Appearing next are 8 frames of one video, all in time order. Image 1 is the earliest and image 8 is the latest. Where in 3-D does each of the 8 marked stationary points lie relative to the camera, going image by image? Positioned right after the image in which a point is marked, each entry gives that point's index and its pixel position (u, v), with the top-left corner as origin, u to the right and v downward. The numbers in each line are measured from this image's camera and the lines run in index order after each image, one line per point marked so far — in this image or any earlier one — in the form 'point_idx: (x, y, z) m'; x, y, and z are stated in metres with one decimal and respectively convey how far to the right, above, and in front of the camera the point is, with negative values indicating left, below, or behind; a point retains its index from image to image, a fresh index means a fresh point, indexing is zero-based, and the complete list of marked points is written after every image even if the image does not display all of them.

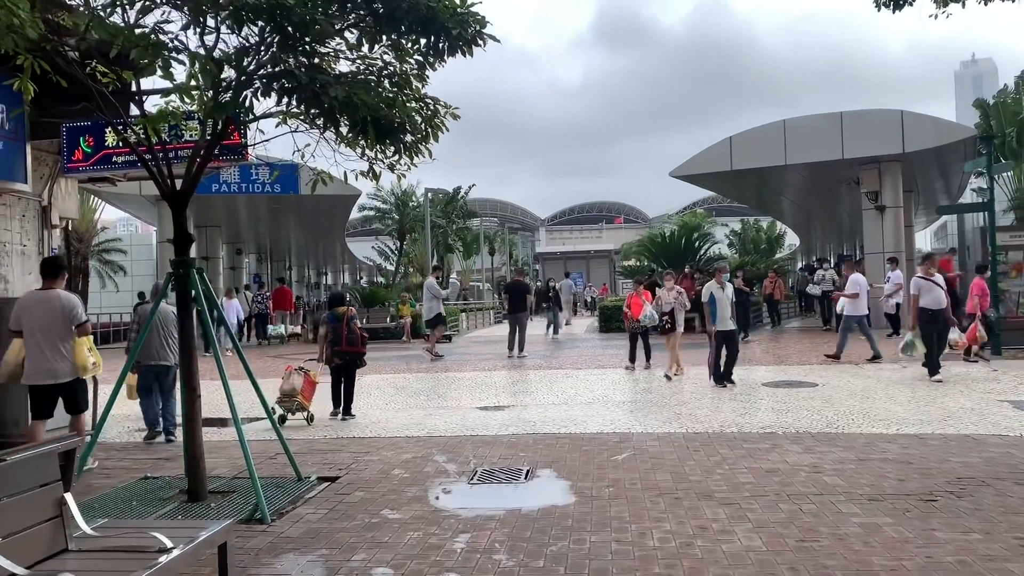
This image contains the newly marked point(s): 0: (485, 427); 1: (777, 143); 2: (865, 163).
0: (-0.3, -1.4, +8.6) m
1: (+5.7, +3.1, +18.4) m
2: (+7.6, +2.7, +18.6) m
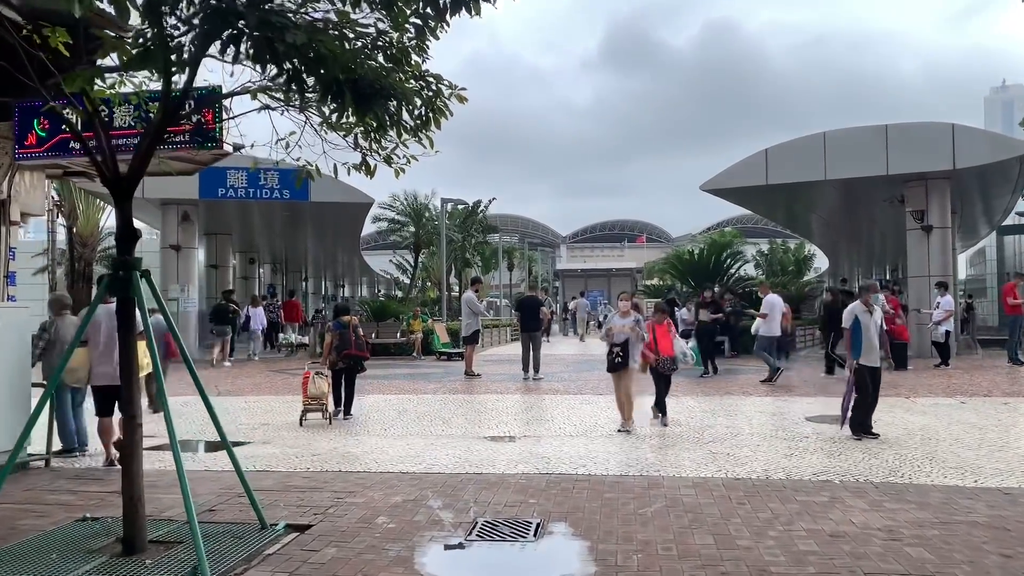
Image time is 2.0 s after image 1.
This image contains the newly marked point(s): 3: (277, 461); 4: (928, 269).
0: (-0.2, -1.5, +7.5) m
1: (+6.1, +2.7, +17.3) m
2: (+8.0, +2.2, +17.4) m
3: (-2.2, -1.6, +7.8) m
4: (+8.4, +0.4, +17.5) m
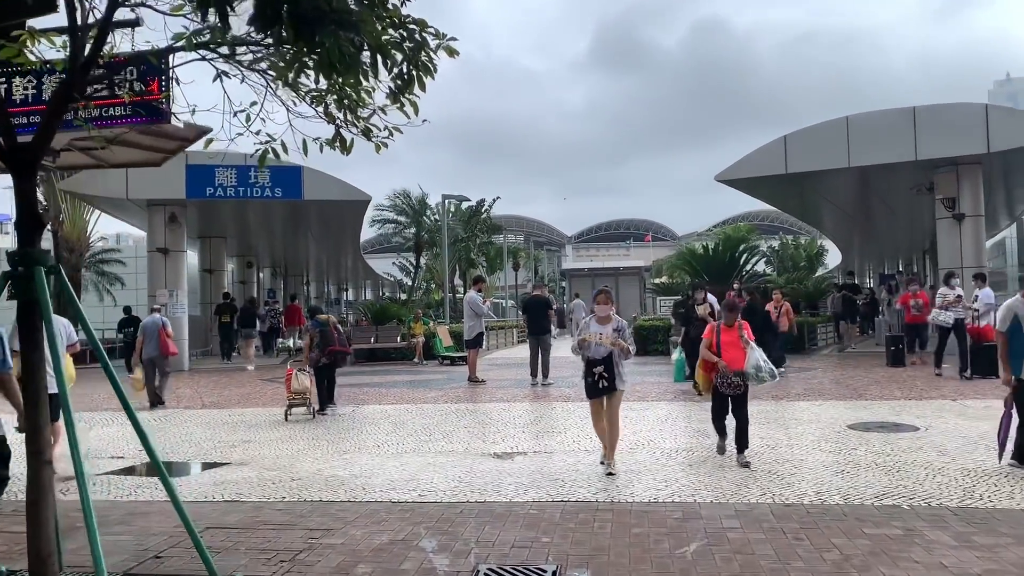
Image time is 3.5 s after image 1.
0: (-0.1, -1.5, +6.5) m
1: (+6.1, +2.8, +16.2) m
2: (+8.1, +2.3, +16.4) m
3: (-2.1, -1.6, +6.8) m
4: (+8.5, +0.5, +16.4) m
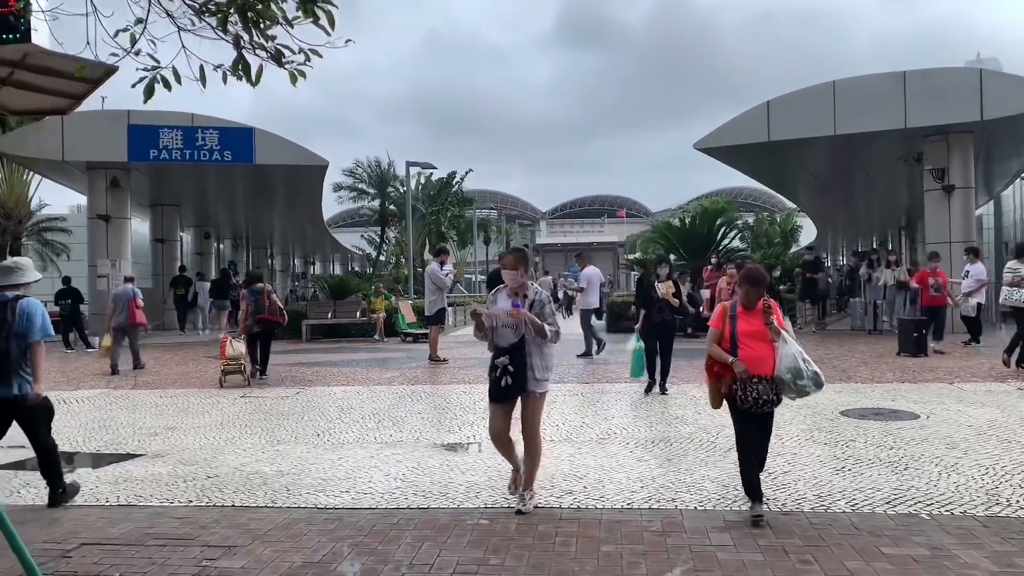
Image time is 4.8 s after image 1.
0: (-0.4, -1.3, +5.5) m
1: (+5.6, +3.2, +15.3) m
2: (+7.5, +2.8, +15.6) m
3: (-2.4, -1.3, +5.8) m
4: (+7.9, +1.0, +15.7) m
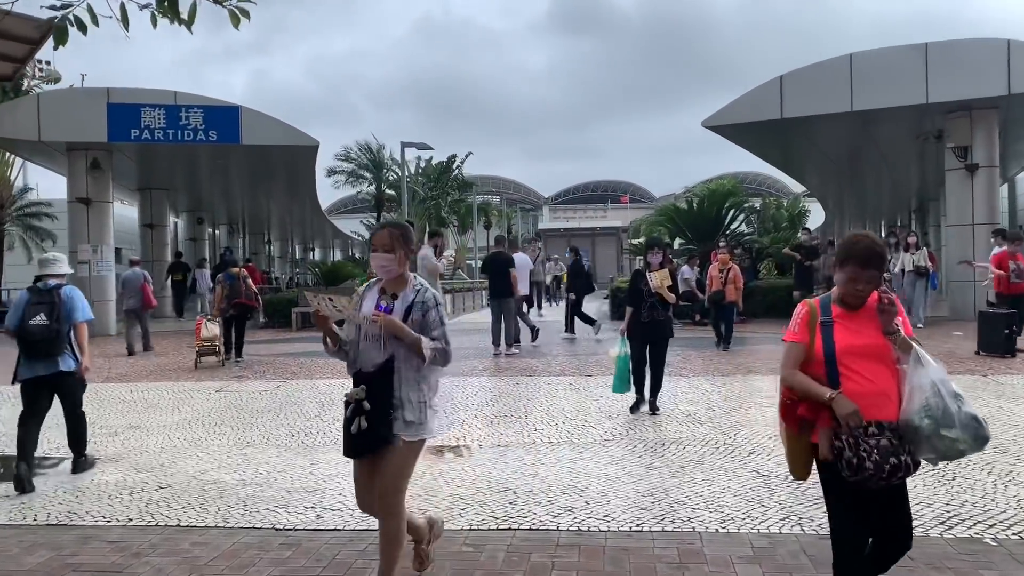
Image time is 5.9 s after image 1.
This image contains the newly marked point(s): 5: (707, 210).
0: (-0.5, -1.2, +4.8) m
1: (+5.5, +3.5, +14.5) m
2: (+7.5, +3.0, +14.7) m
3: (-2.5, -1.2, +5.0) m
4: (+7.9, +1.2, +14.9) m
5: (+4.5, +1.8, +19.9) m
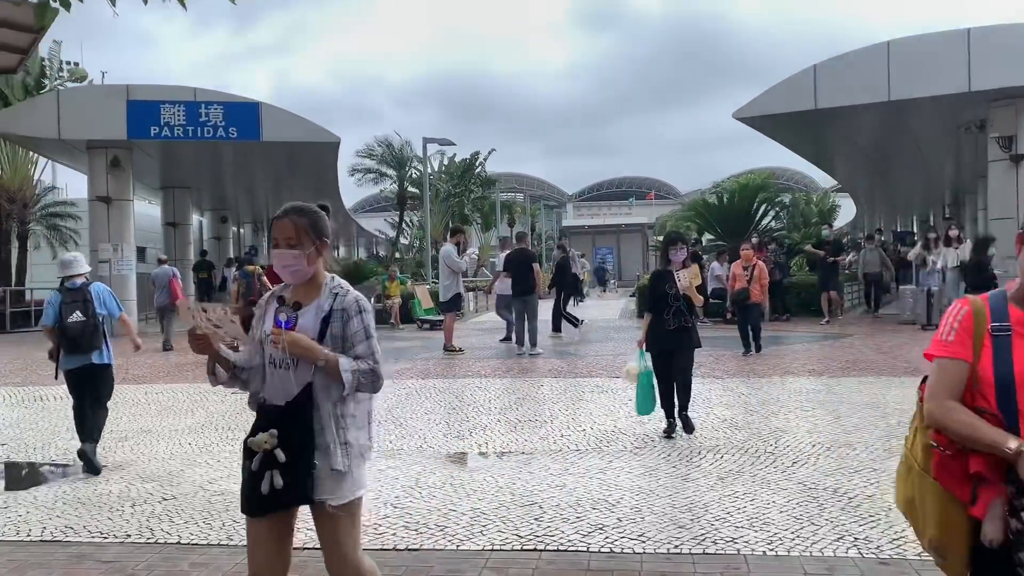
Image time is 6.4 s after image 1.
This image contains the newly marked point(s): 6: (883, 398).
0: (-0.3, -1.2, +4.4) m
1: (+5.9, +3.5, +14.0) m
2: (+7.9, +3.1, +14.1) m
3: (-2.3, -1.2, +4.7) m
4: (+8.3, +1.3, +14.3) m
5: (+5.1, +1.9, +19.4) m
6: (+3.3, -1.0, +7.6) m
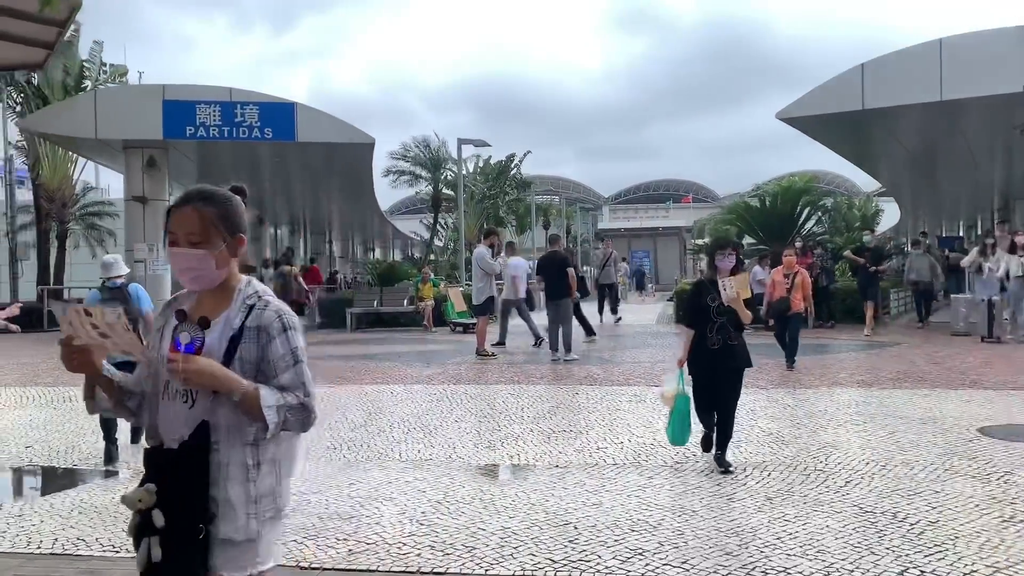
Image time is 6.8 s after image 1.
0: (-0.2, -1.2, +4.2) m
1: (+6.5, +3.4, +13.5) m
2: (+8.5, +3.0, +13.5) m
3: (-2.2, -1.3, +4.6) m
4: (+8.9, +1.2, +13.7) m
5: (+5.8, +1.7, +18.9) m
6: (+3.6, -1.0, +7.2) m
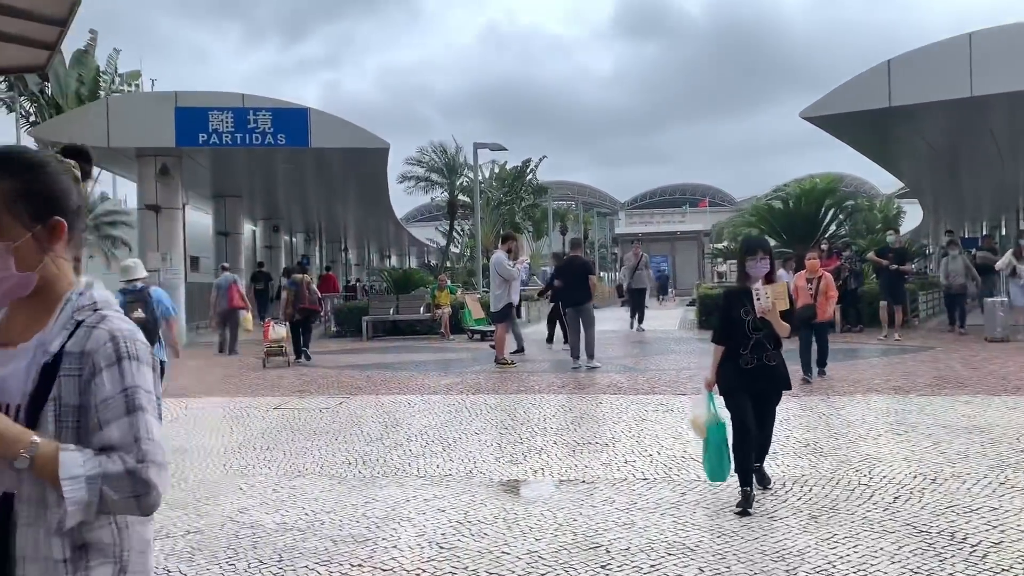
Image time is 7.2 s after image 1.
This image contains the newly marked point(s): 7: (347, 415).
0: (-0.1, -1.2, +3.9) m
1: (+6.8, +3.4, +13.1) m
2: (+8.7, +3.0, +13.1) m
3: (-2.0, -1.3, +4.3) m
4: (+9.2, +1.2, +13.2) m
5: (+6.2, +1.7, +18.5) m
6: (+3.8, -1.1, +6.8) m
7: (-1.5, -1.2, +8.1) m
